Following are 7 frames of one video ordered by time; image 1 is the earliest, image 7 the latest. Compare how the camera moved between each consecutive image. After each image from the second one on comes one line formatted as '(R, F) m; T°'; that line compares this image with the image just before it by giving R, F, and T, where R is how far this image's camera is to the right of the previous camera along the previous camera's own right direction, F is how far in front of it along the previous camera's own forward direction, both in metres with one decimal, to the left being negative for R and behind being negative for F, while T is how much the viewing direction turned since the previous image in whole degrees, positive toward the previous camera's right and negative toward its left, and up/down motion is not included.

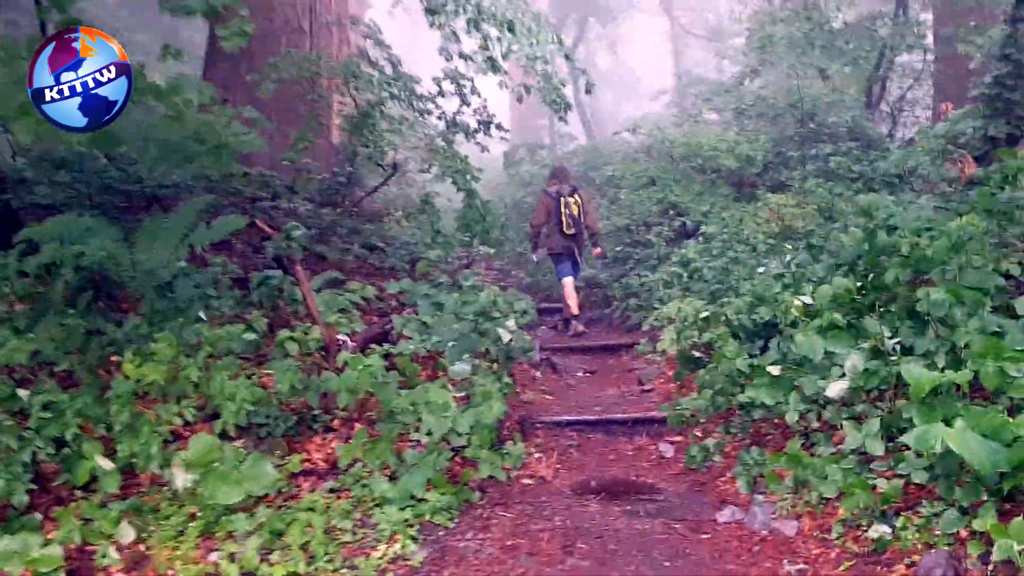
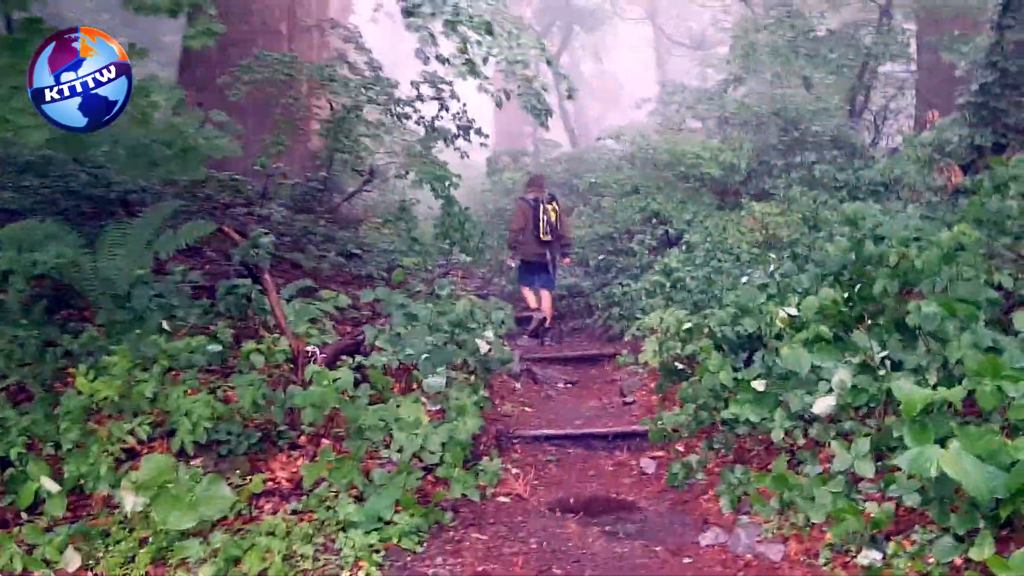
(0.0, +0.2) m; +1°
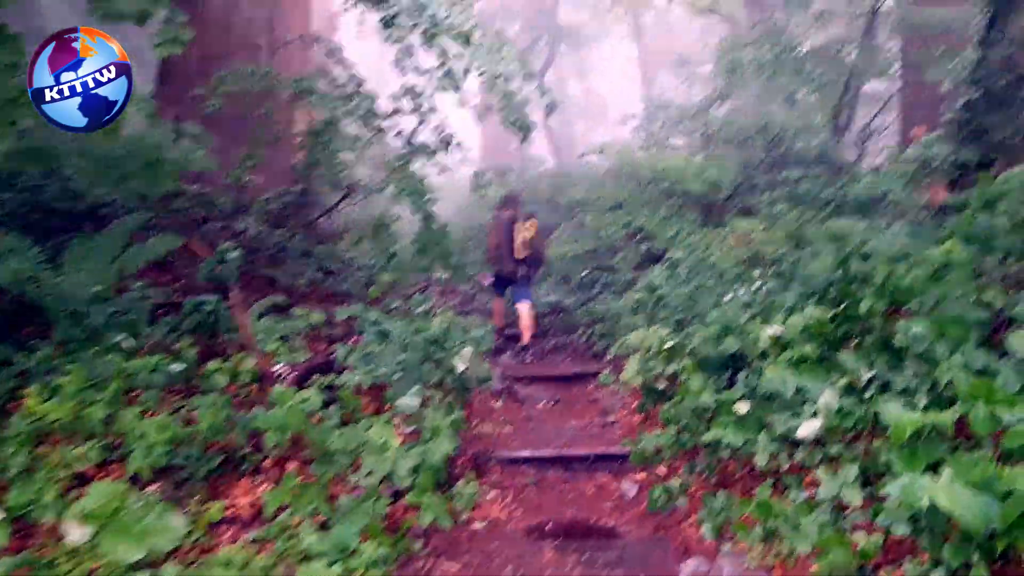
(+0.1, +0.2) m; +1°
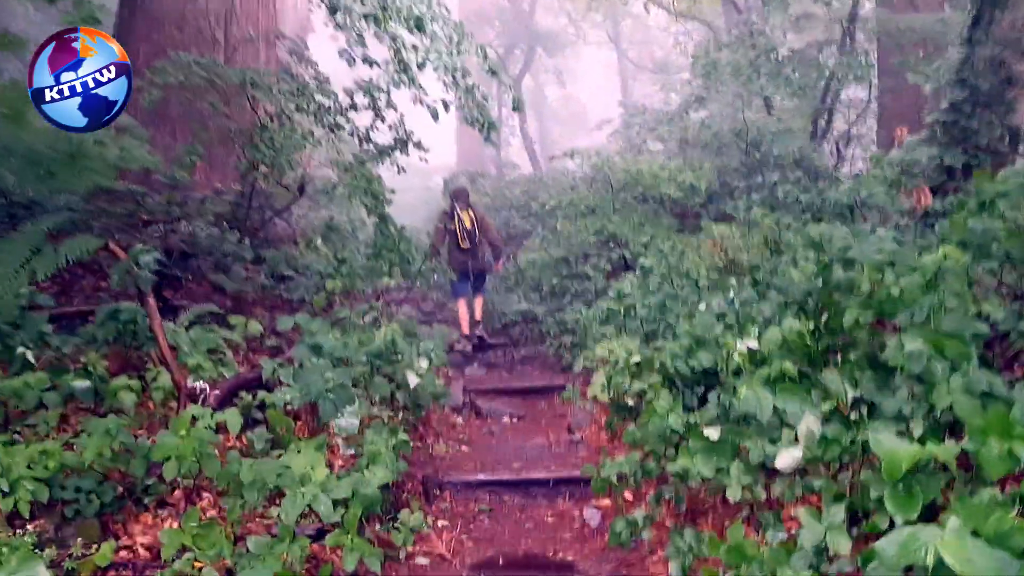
(+0.1, +0.5) m; +1°
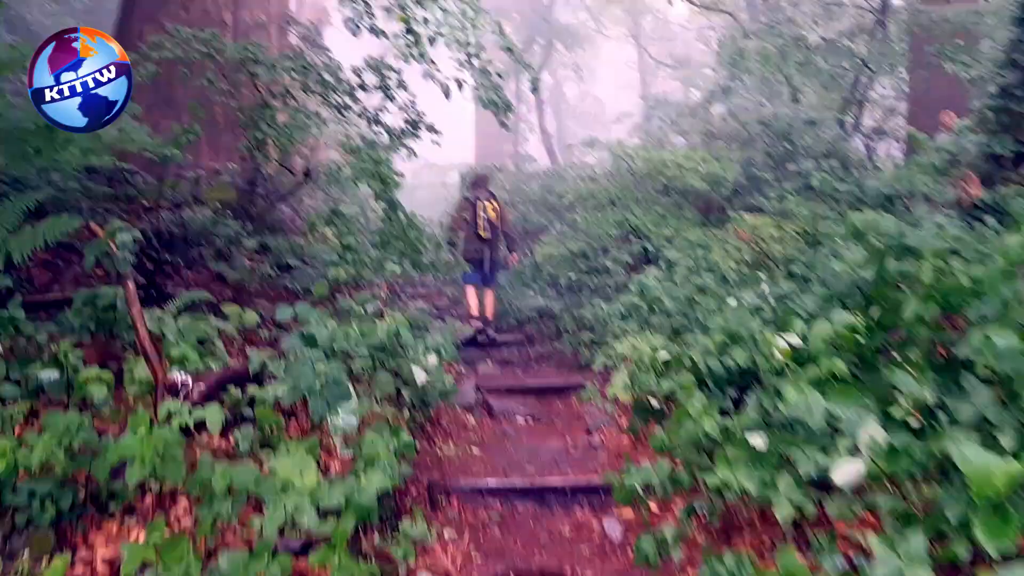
(0.0, +0.4) m; -1°
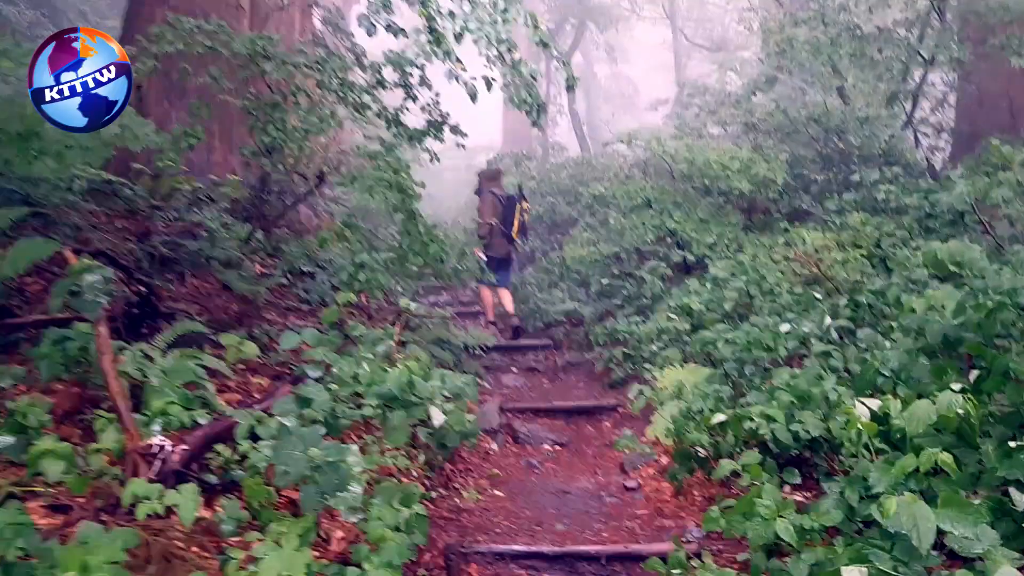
(0.0, +0.6) m; -2°
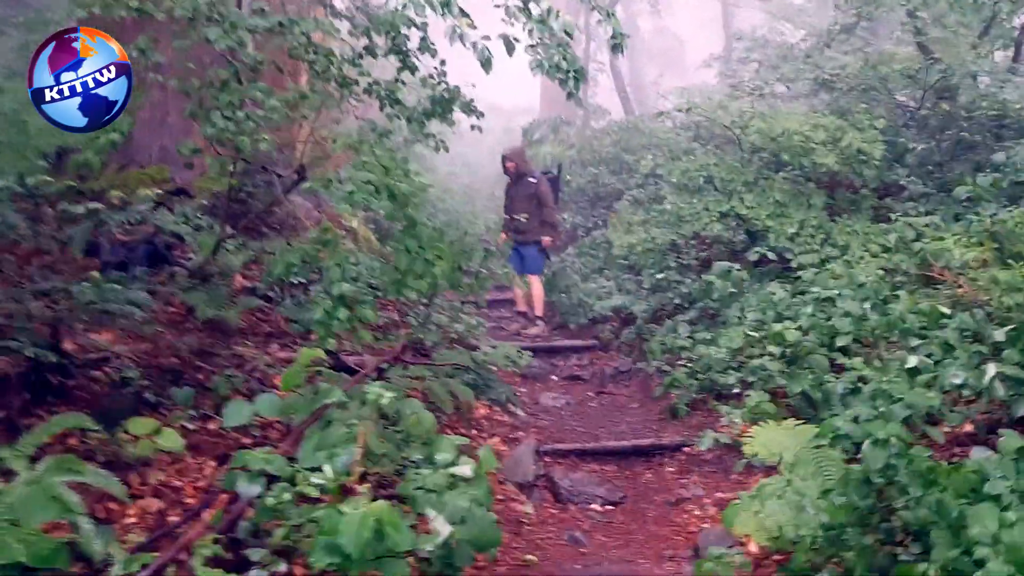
(+0.1, +1.5) m; -3°
